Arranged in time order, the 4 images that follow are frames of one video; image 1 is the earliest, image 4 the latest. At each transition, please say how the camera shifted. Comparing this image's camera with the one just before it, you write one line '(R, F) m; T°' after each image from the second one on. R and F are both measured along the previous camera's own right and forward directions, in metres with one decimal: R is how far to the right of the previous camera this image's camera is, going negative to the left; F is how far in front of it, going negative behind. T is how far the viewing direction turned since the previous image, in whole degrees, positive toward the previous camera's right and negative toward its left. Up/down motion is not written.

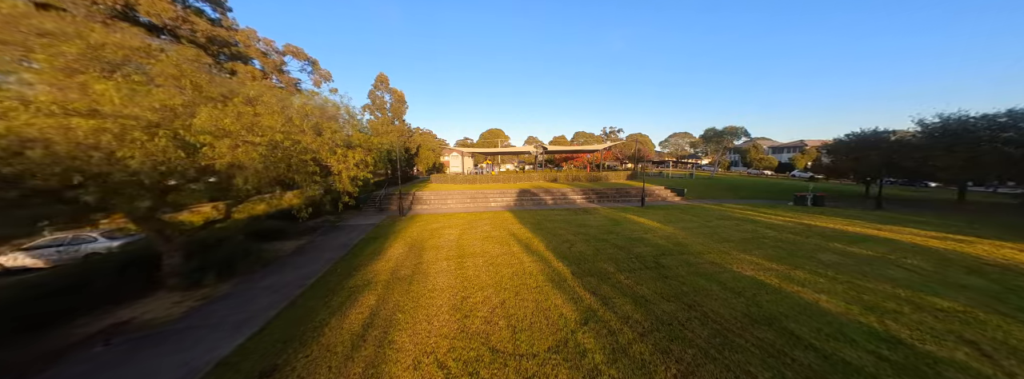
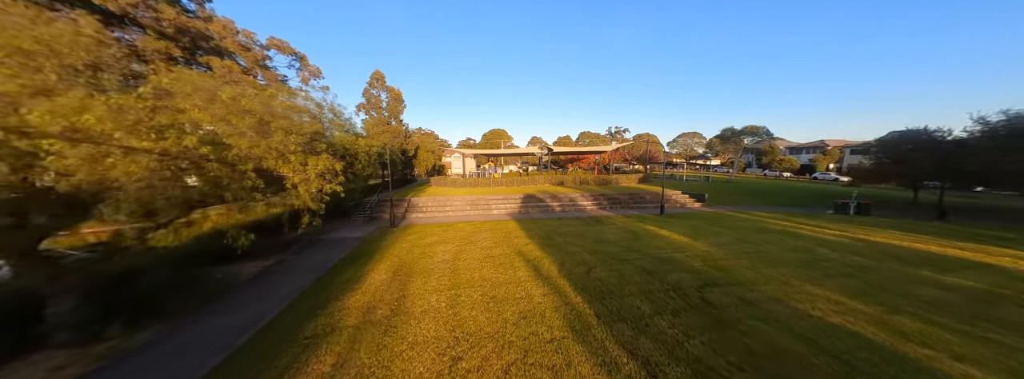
(-0.1, +1.3) m; -1°
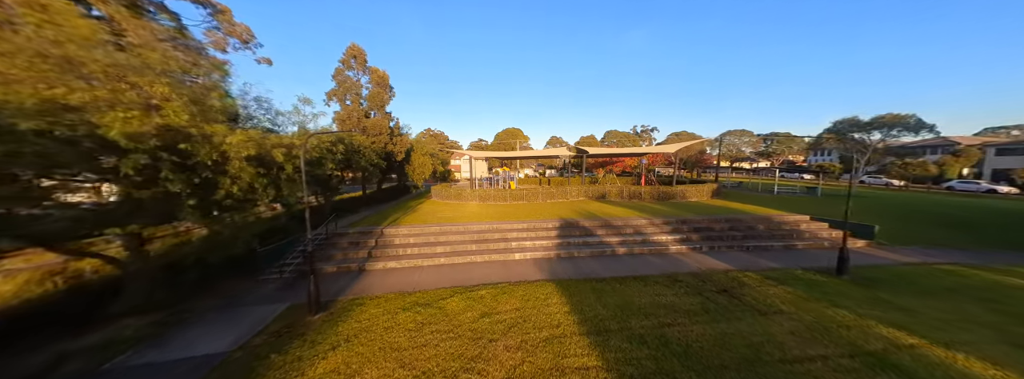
(-0.8, +5.7) m; -3°
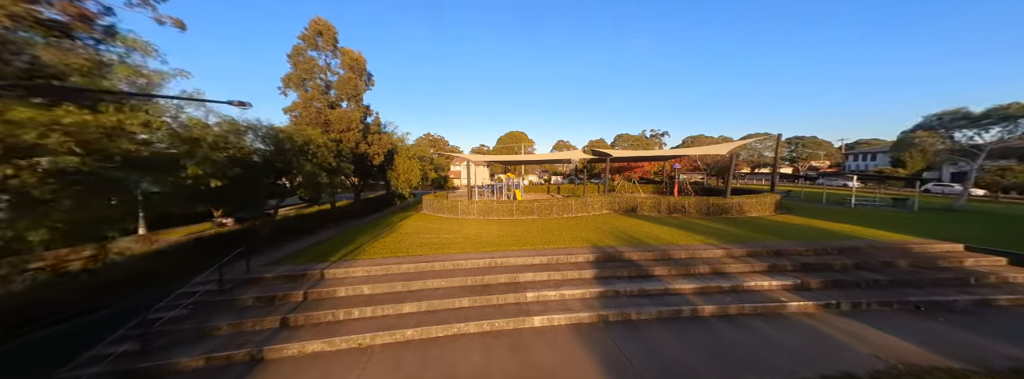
(-0.3, +3.4) m; 0°
